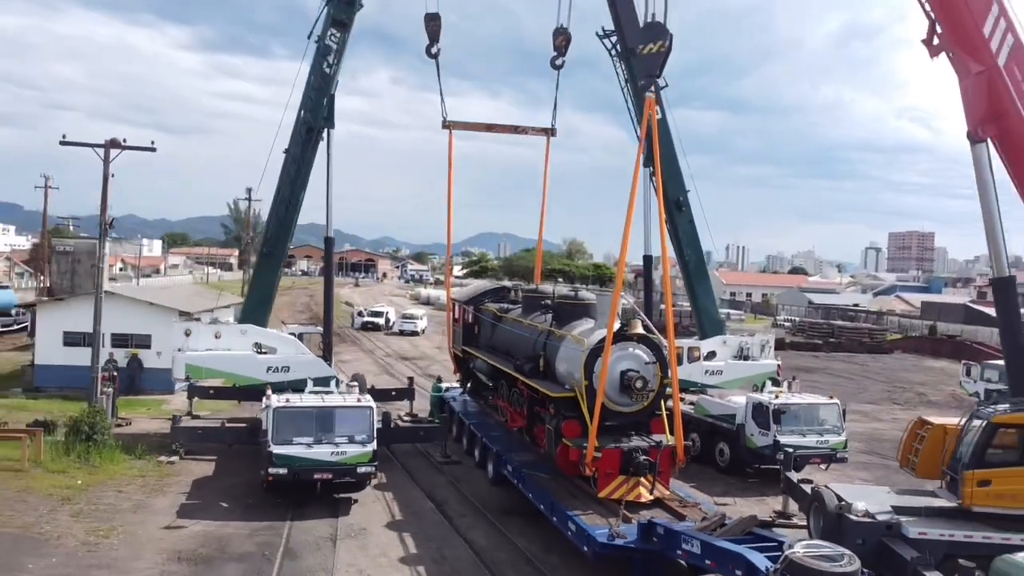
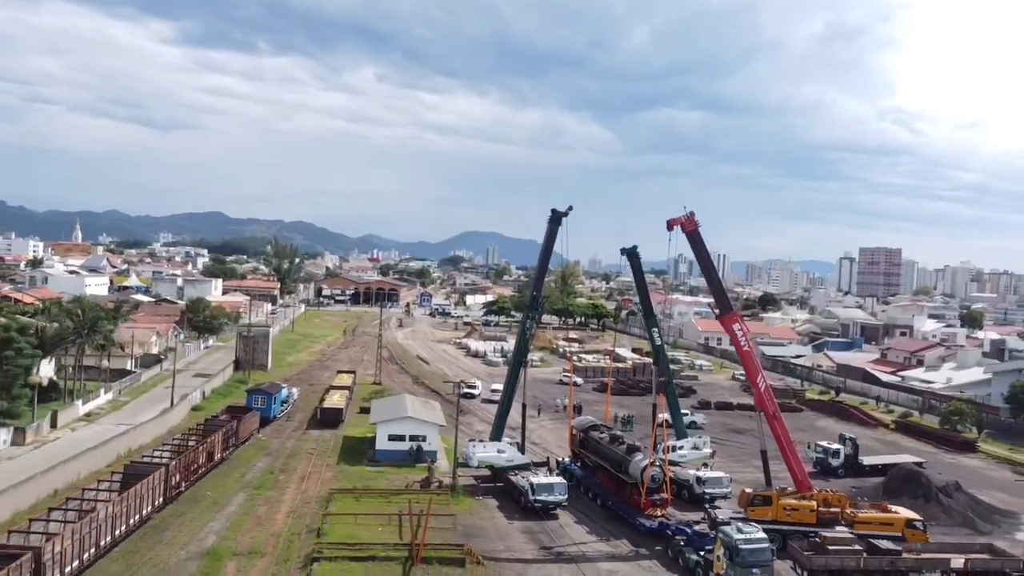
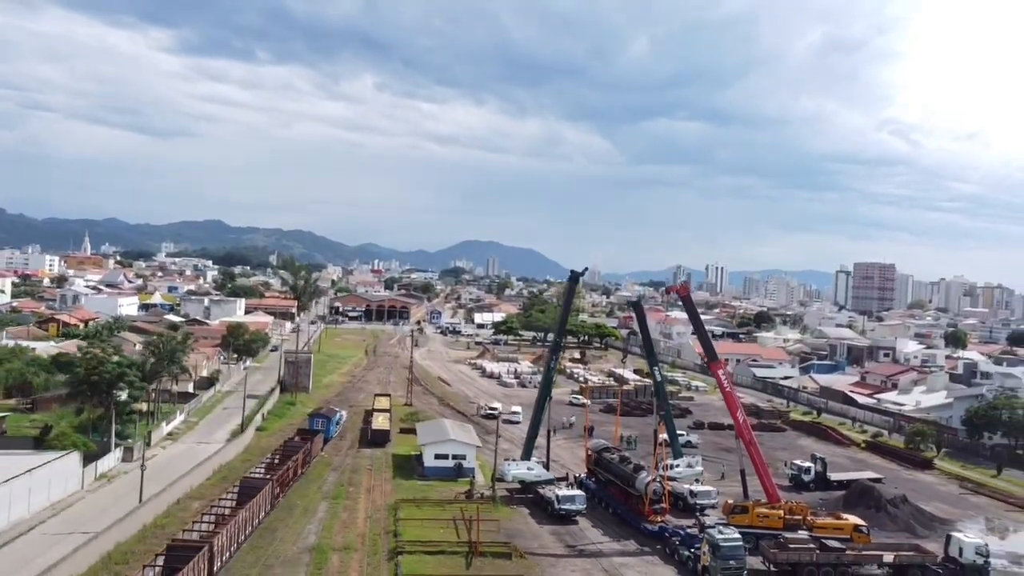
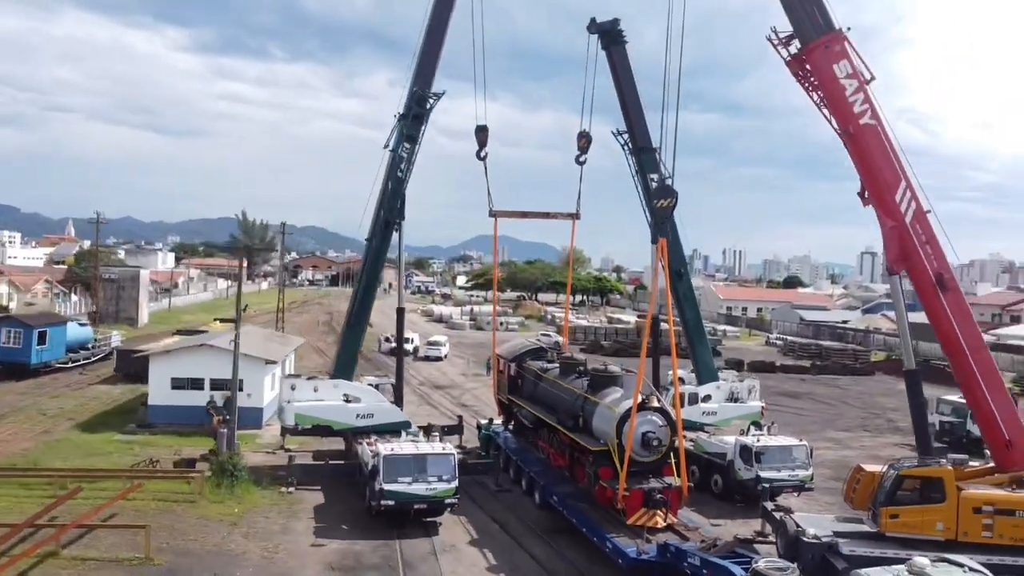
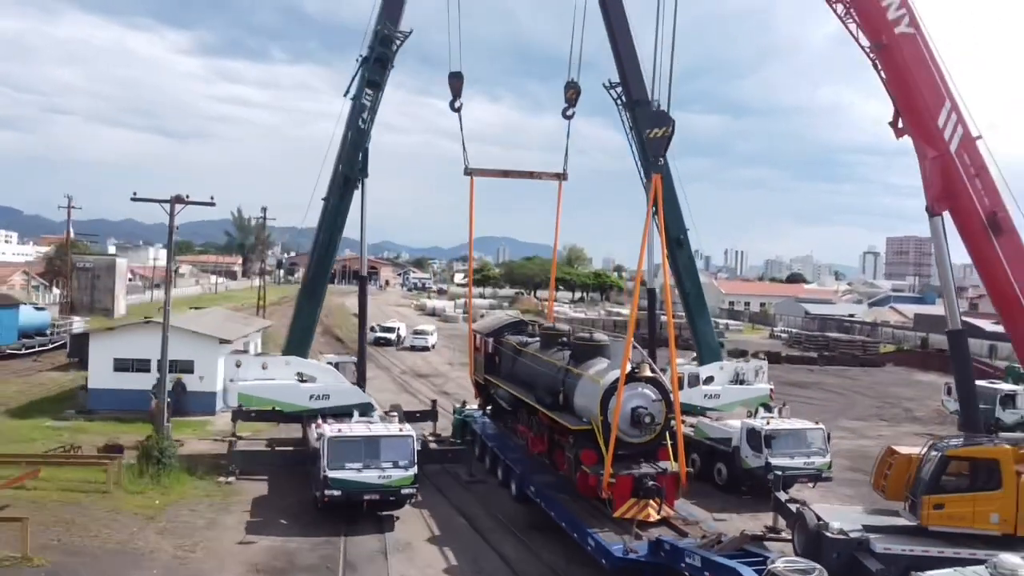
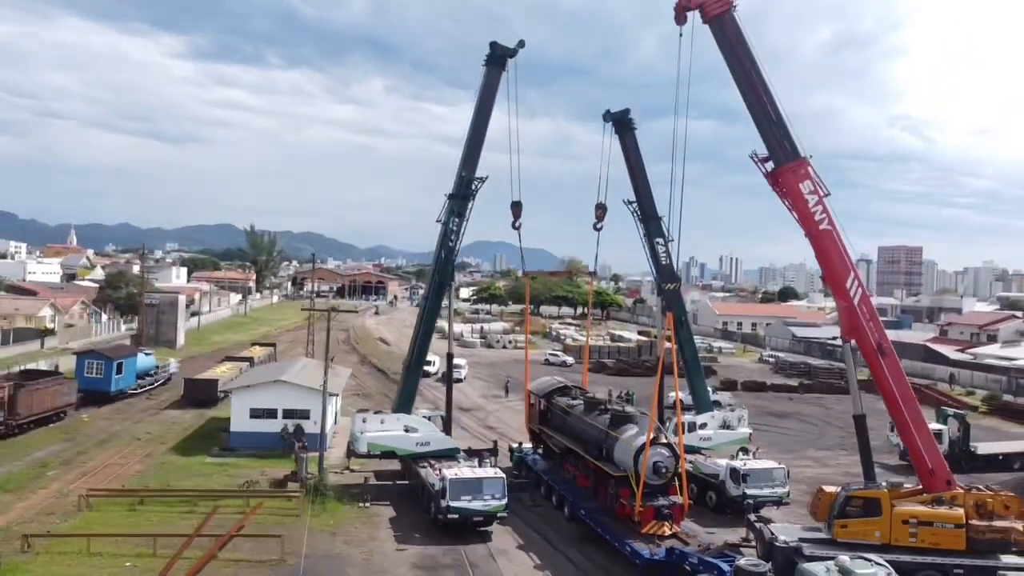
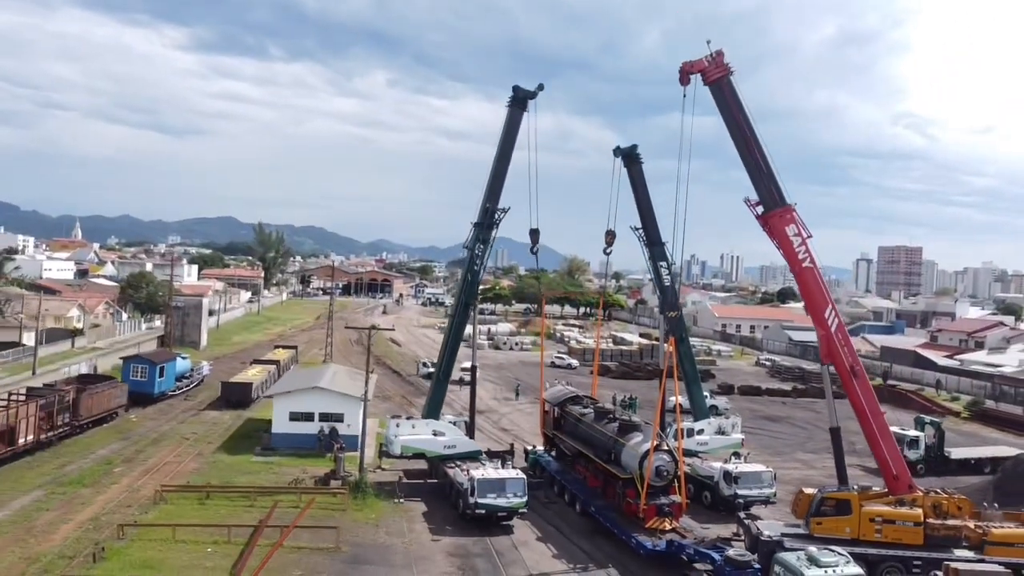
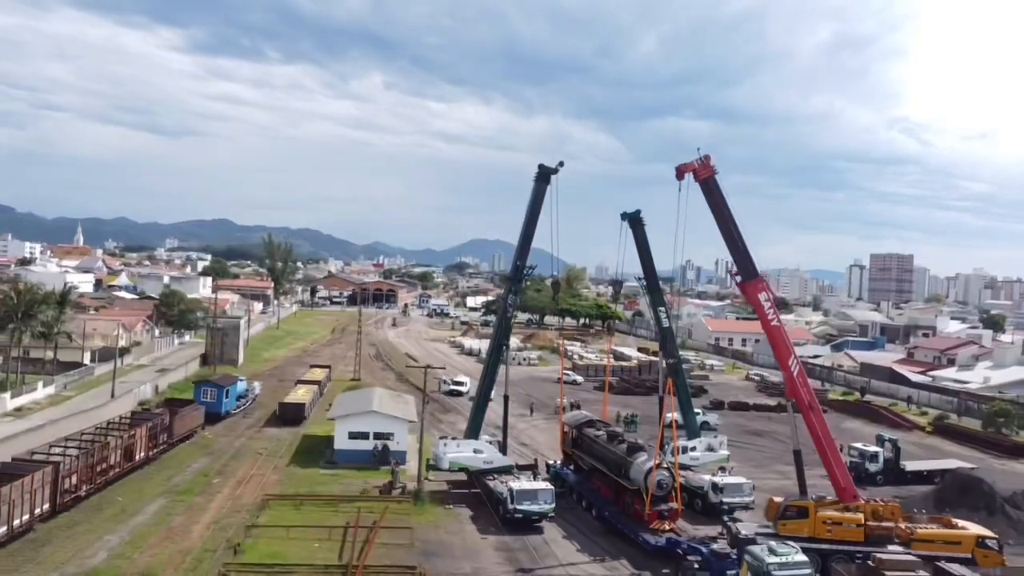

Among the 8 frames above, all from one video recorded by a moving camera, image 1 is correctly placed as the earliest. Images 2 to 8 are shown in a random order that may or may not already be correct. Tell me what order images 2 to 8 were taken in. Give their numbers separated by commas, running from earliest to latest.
5, 4, 6, 7, 8, 2, 3
